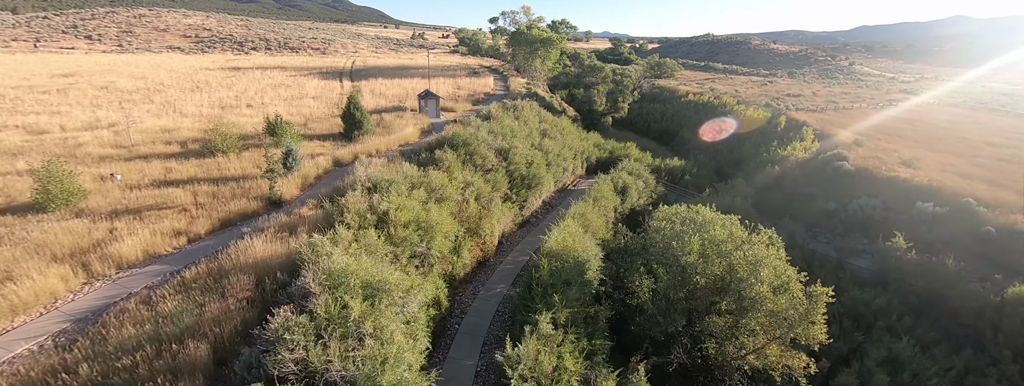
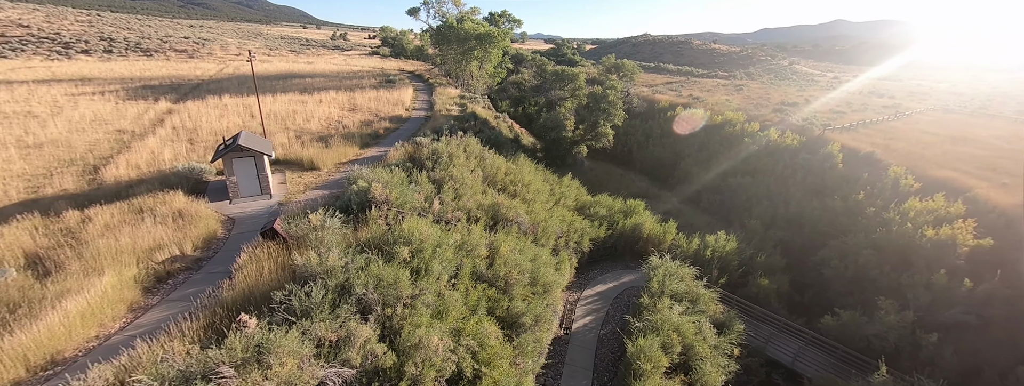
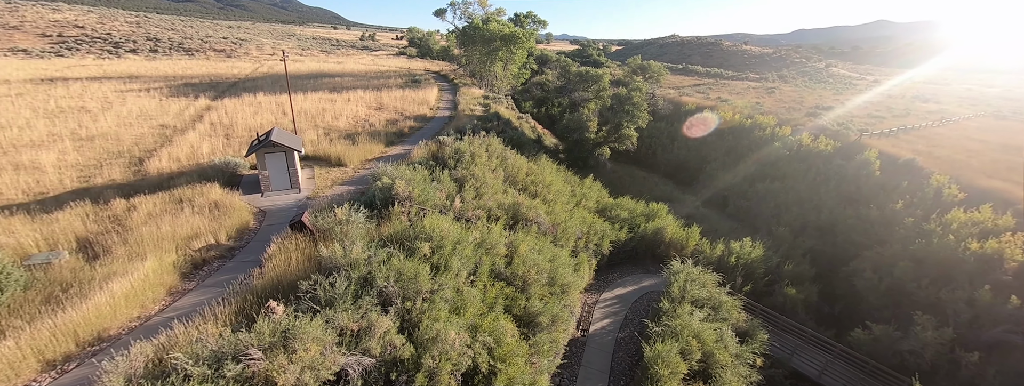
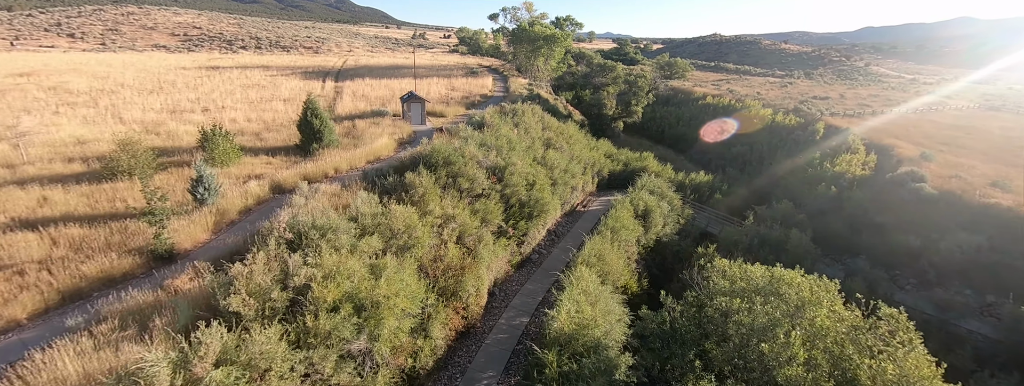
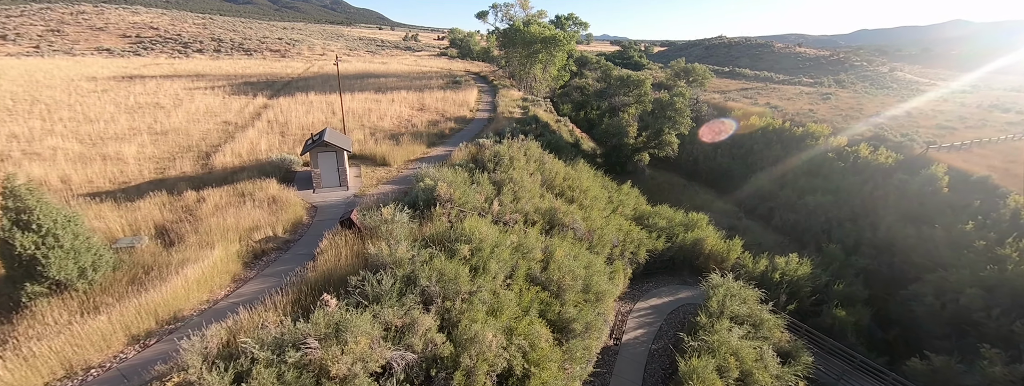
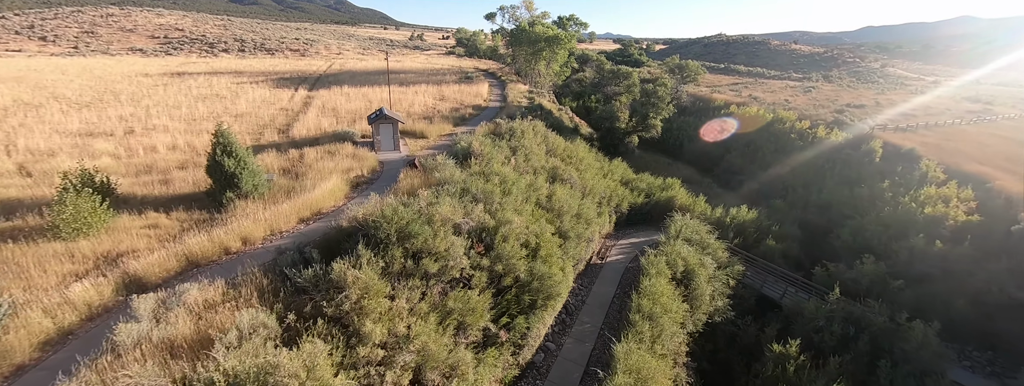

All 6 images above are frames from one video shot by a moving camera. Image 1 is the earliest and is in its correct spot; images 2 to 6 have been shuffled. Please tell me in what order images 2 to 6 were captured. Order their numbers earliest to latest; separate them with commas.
4, 6, 5, 2, 3
